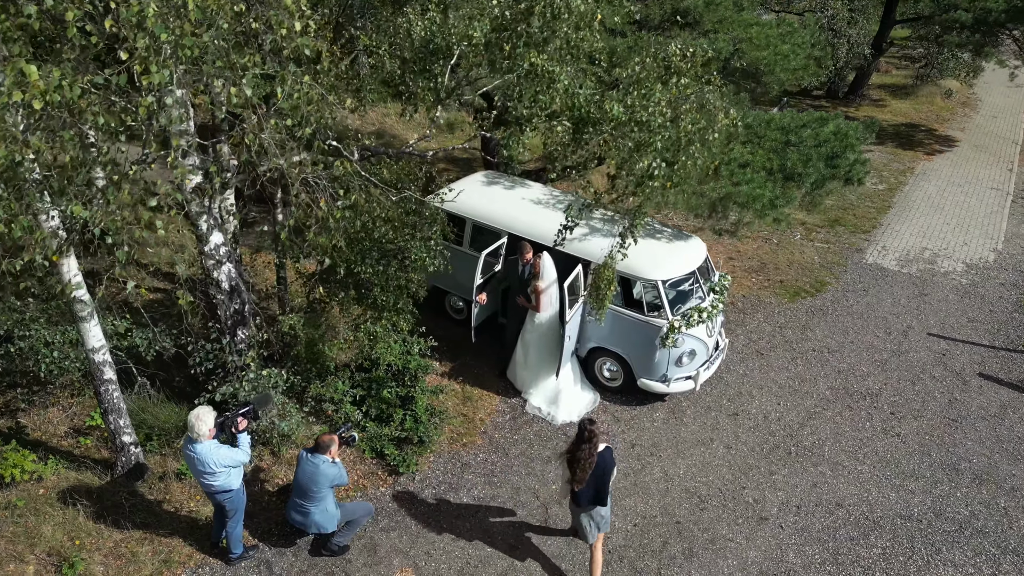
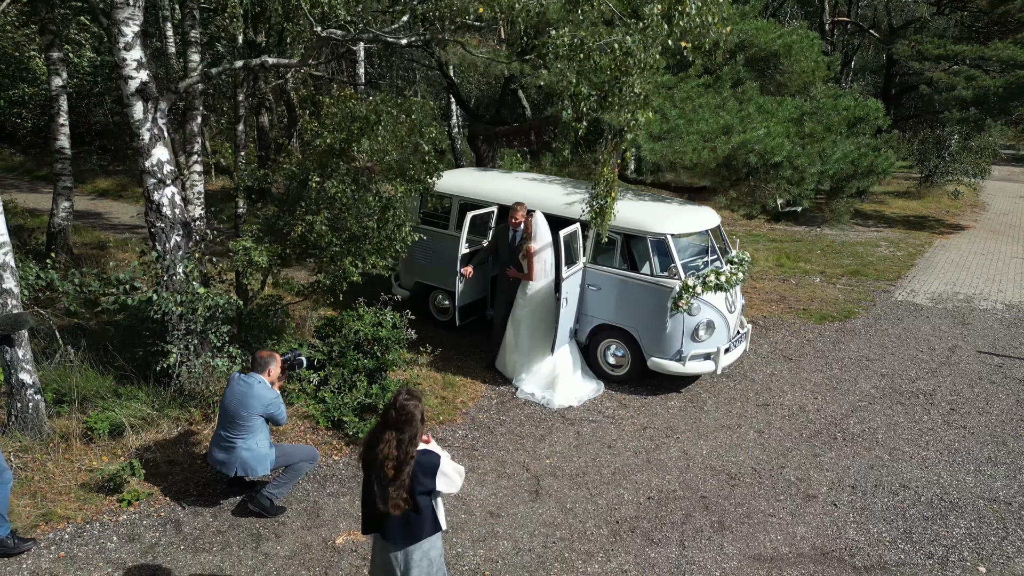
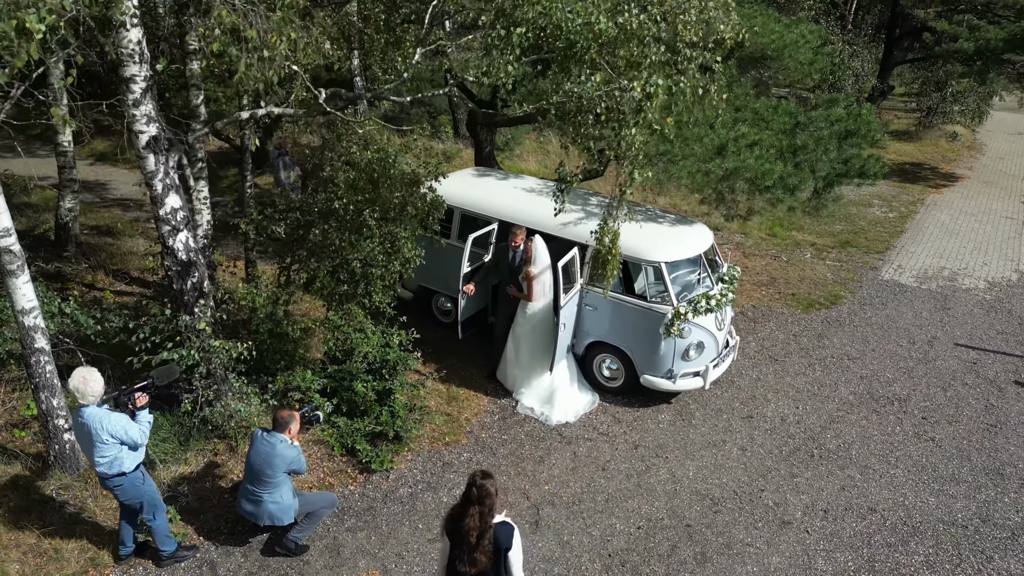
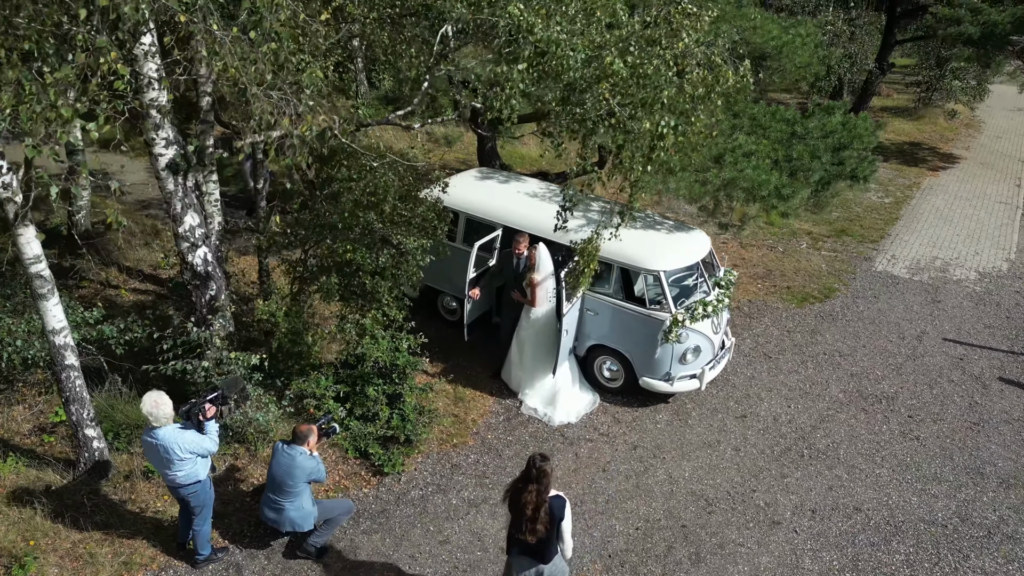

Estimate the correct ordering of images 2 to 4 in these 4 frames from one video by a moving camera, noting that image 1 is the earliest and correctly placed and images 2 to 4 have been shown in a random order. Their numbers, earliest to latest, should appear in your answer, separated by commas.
4, 3, 2
